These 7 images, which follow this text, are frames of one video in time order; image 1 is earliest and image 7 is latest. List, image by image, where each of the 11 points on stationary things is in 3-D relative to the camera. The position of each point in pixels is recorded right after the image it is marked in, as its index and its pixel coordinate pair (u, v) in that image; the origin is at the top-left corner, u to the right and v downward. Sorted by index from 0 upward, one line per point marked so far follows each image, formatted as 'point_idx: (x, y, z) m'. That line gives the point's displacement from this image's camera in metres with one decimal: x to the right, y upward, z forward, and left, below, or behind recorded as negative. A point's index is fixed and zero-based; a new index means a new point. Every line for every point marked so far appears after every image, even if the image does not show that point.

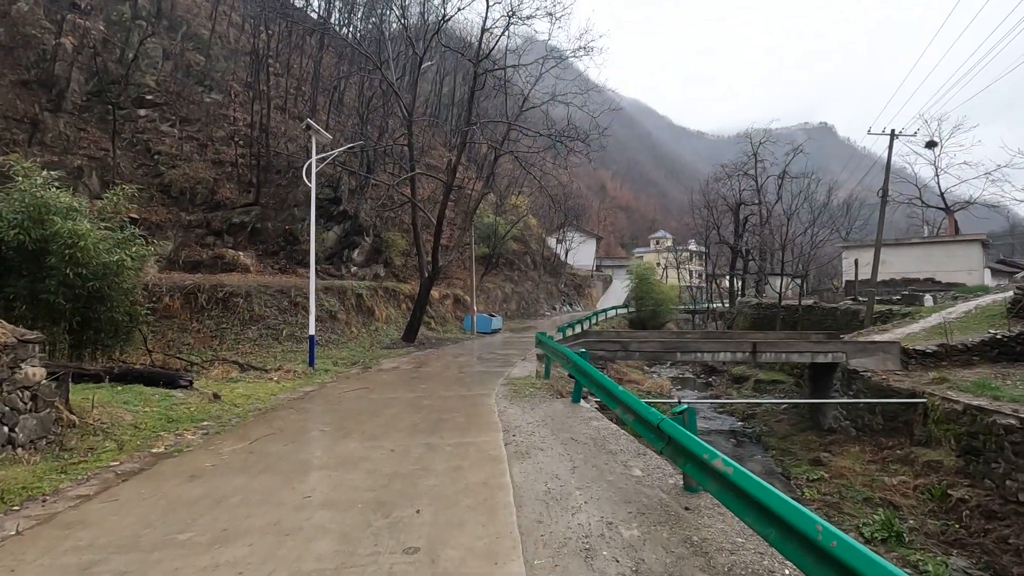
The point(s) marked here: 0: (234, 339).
0: (-6.9, -1.3, +13.3) m
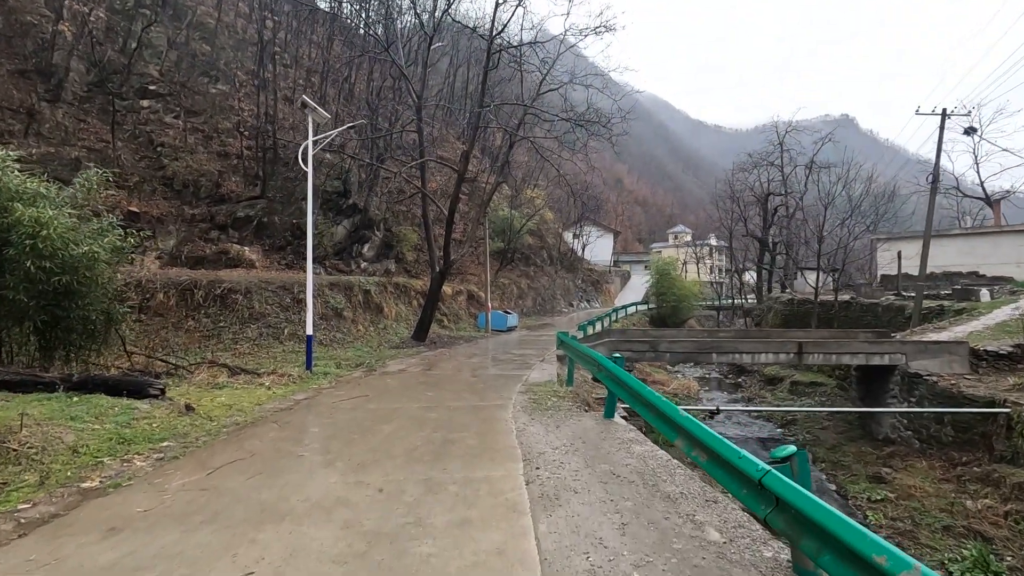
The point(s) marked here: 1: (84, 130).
0: (-6.5, -1.2, +12.4) m
1: (-14.7, +5.4, +18.4) m
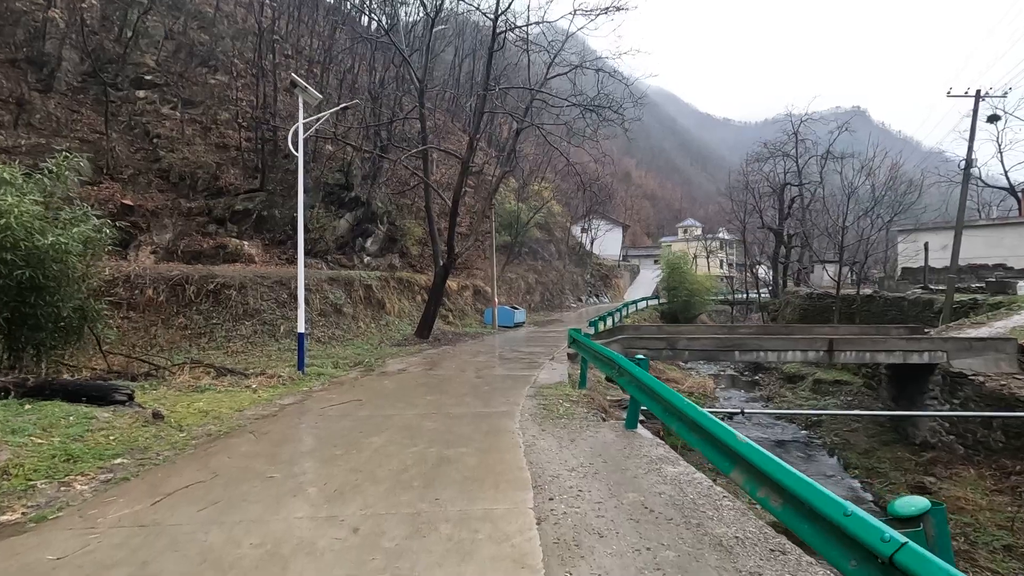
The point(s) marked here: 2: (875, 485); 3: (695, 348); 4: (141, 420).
0: (-6.3, -1.1, +11.8) m
1: (-14.5, +5.5, +17.8) m
2: (+5.9, -3.2, +8.8) m
3: (+3.6, -1.2, +10.5) m
4: (-3.6, -1.3, +5.2) m
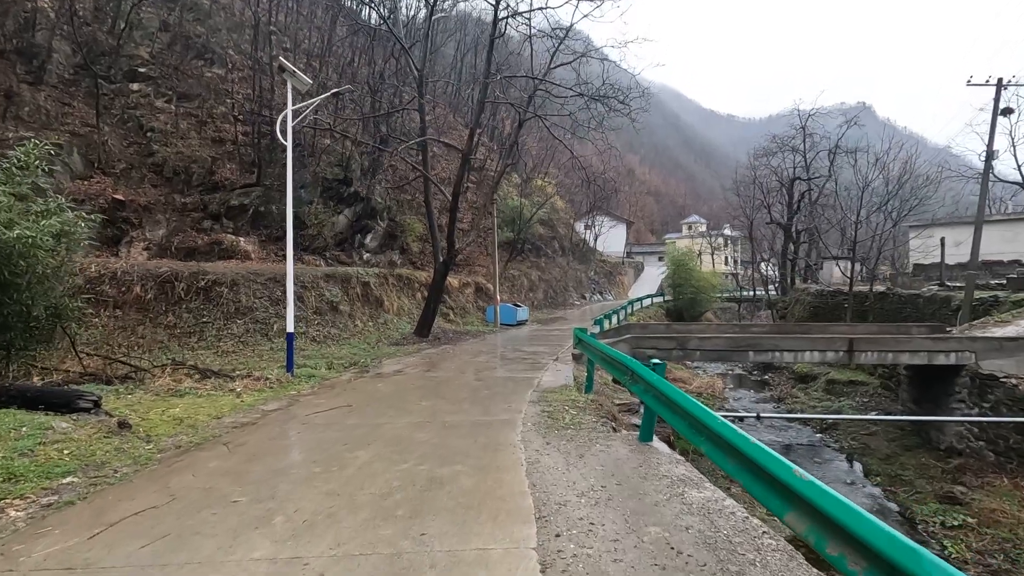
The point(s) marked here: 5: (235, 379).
0: (-6.3, -1.0, +11.3) m
1: (-14.4, +5.6, +17.4) m
2: (+6.0, -3.2, +8.2) m
3: (+3.6, -1.1, +9.9) m
4: (-3.6, -1.3, +4.7) m
5: (-4.0, -1.3, +7.8) m
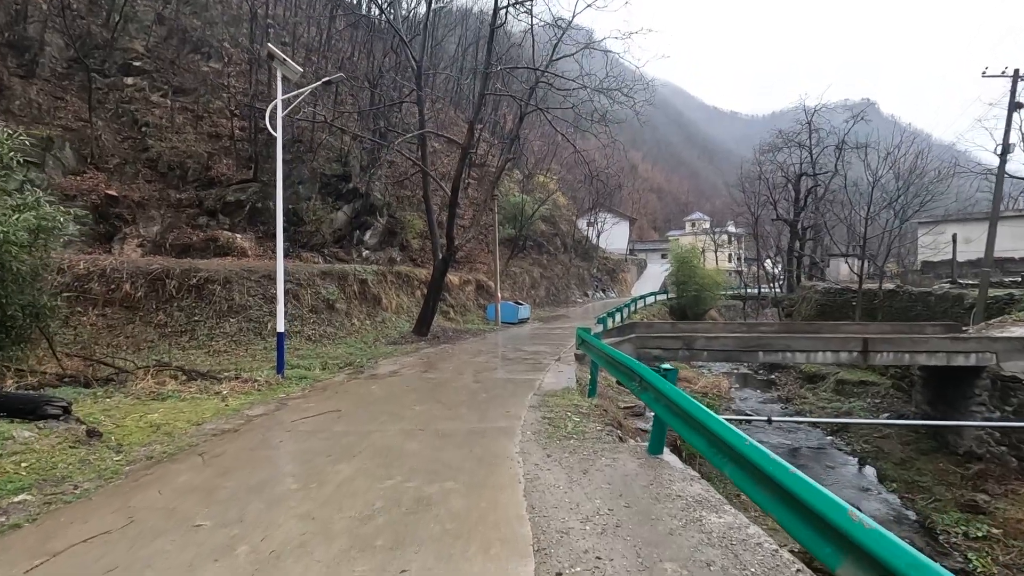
0: (-6.3, -1.0, +11.0) m
1: (-14.3, +5.7, +17.0) m
2: (+6.0, -3.1, +7.9) m
3: (+3.6, -1.1, +9.6) m
4: (-3.6, -1.2, +4.4) m
5: (-4.0, -1.3, +7.4) m
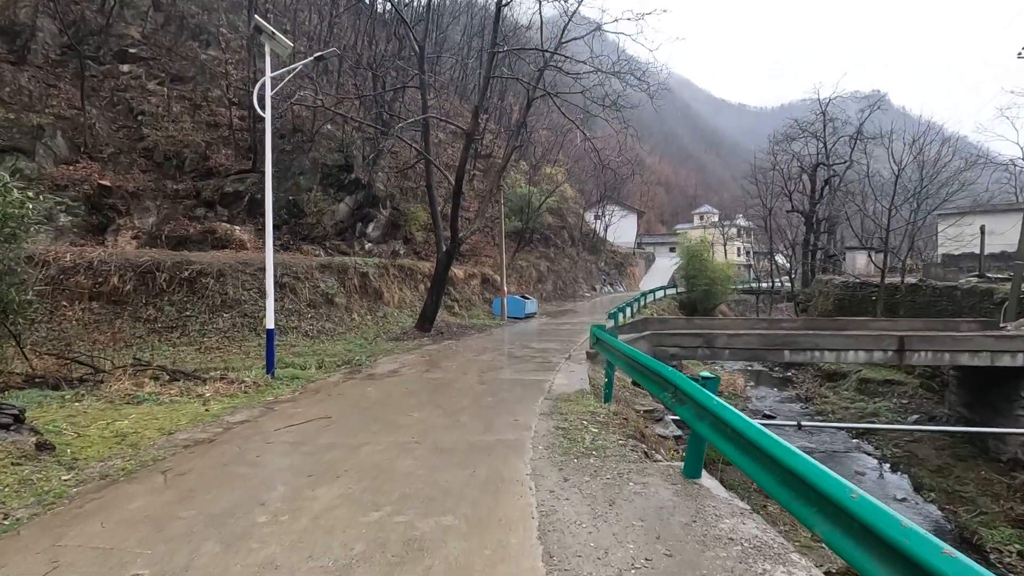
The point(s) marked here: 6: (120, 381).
0: (-6.1, -0.9, +10.5) m
1: (-14.1, +5.9, +16.5) m
2: (+6.1, -3.1, +7.2) m
3: (+3.7, -1.0, +8.9) m
4: (-3.5, -1.2, +3.8) m
5: (-3.9, -1.2, +6.9) m
6: (-4.8, -1.1, +6.5) m
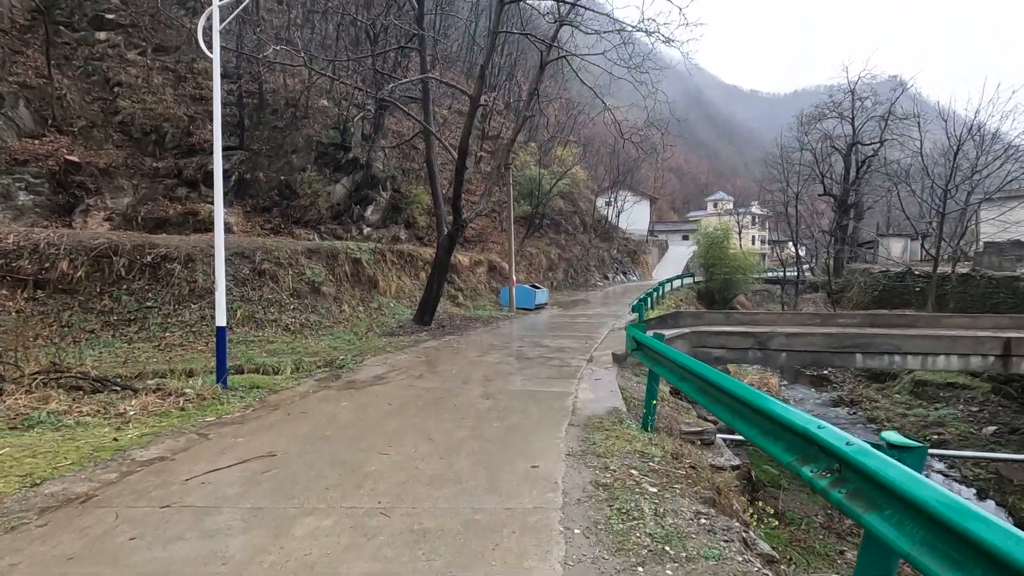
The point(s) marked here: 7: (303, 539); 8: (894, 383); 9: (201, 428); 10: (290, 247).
0: (-6.0, -0.6, +9.0) m
1: (-13.8, +6.3, +15.1) m
2: (+6.2, -3.0, +5.7) m
3: (+3.9, -0.8, +7.4) m
4: (-3.5, -1.1, +2.4) m
5: (-3.8, -1.1, +5.4) m
6: (-4.6, -1.0, +5.0) m
7: (-1.0, -1.2, +2.6) m
8: (+9.1, -2.3, +12.8) m
9: (-2.7, -1.2, +4.6) m
10: (-4.8, +0.9, +11.7) m
